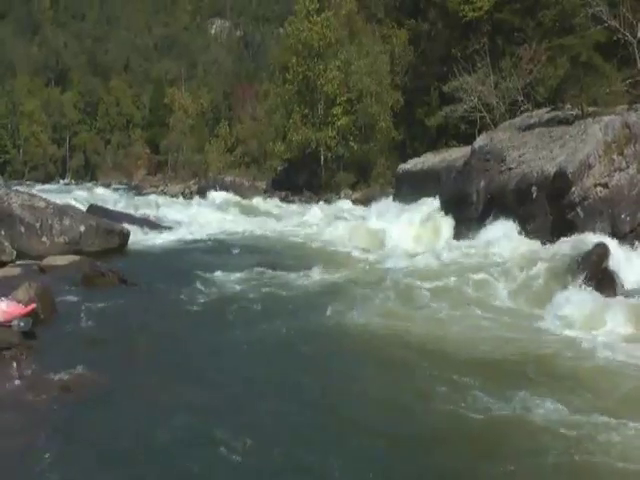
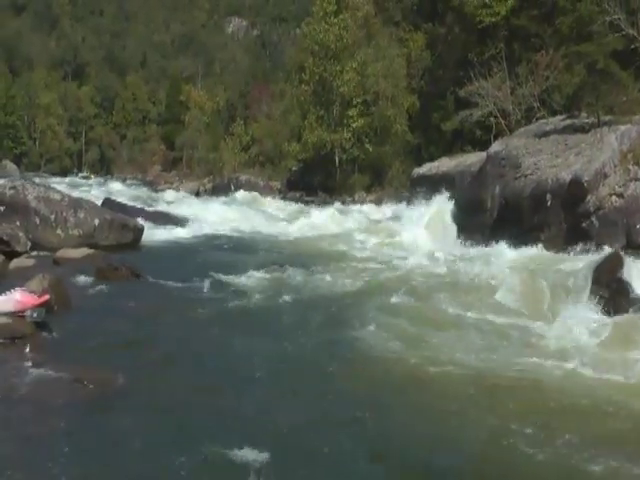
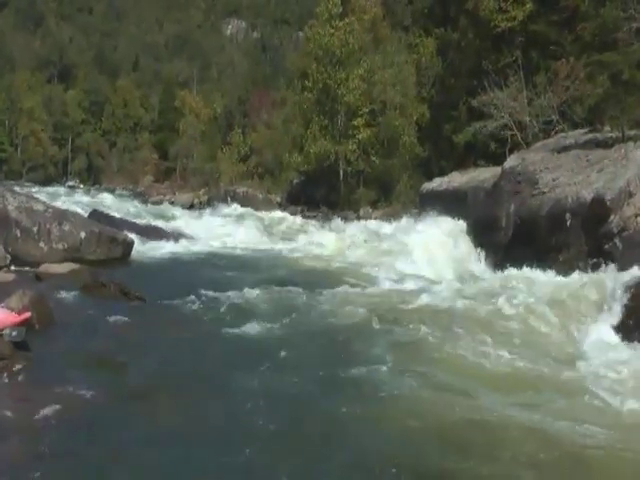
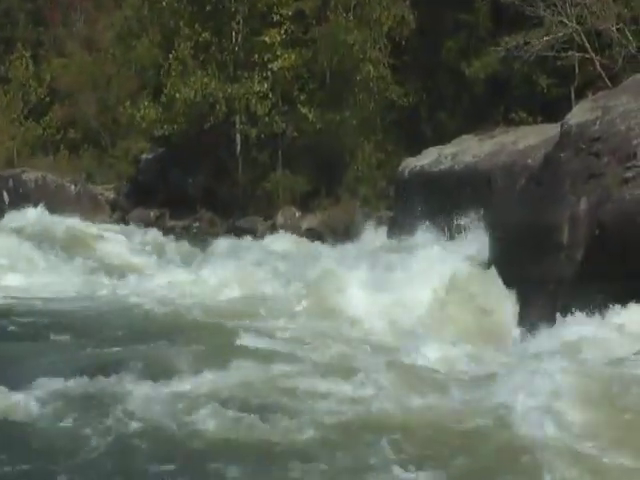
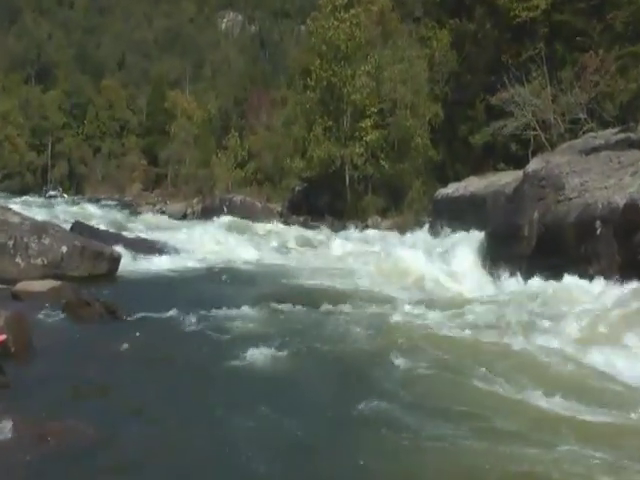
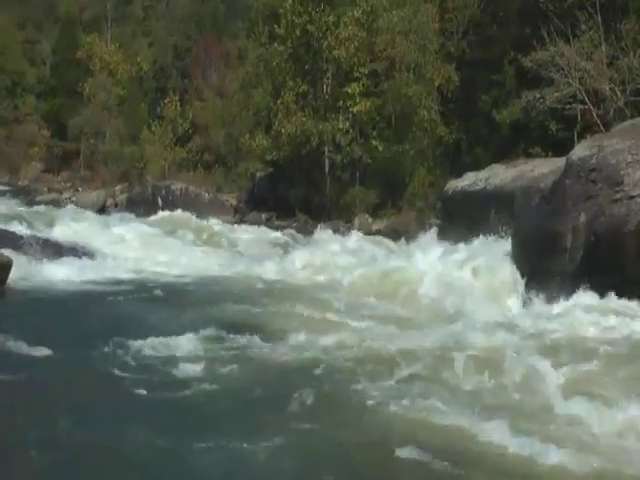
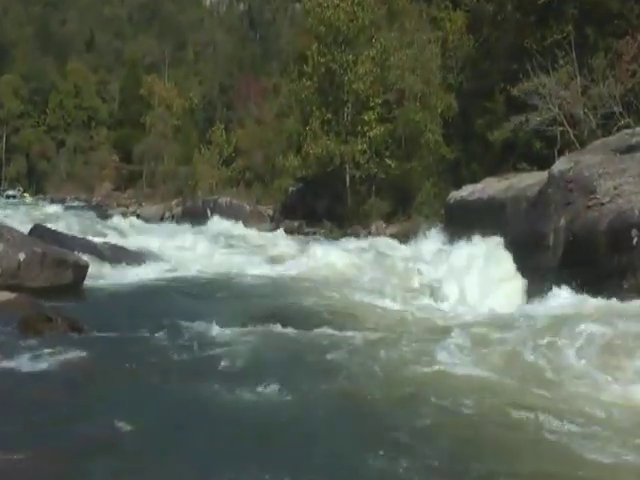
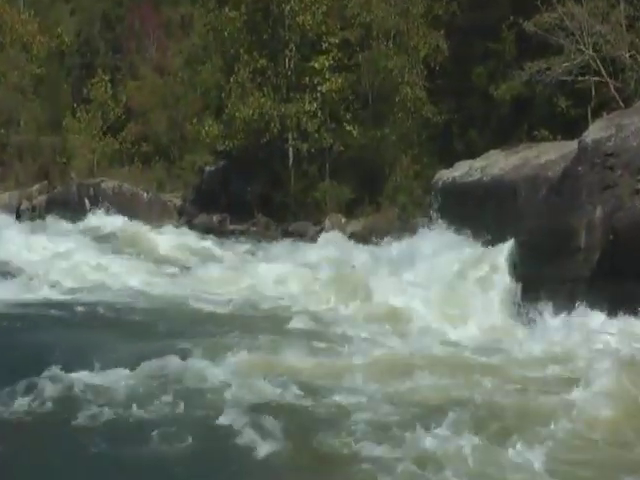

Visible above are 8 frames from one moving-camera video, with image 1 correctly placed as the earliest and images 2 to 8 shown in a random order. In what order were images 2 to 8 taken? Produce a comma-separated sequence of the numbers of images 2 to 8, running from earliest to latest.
2, 3, 5, 7, 6, 8, 4
